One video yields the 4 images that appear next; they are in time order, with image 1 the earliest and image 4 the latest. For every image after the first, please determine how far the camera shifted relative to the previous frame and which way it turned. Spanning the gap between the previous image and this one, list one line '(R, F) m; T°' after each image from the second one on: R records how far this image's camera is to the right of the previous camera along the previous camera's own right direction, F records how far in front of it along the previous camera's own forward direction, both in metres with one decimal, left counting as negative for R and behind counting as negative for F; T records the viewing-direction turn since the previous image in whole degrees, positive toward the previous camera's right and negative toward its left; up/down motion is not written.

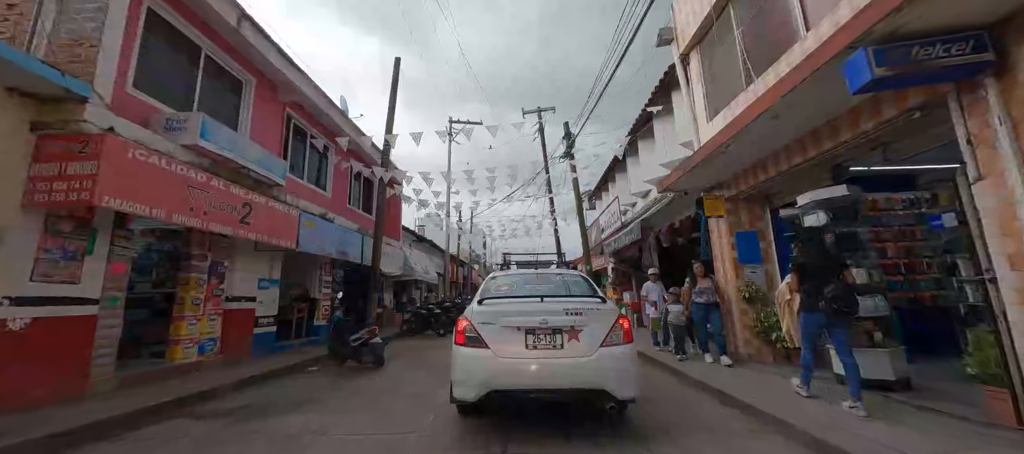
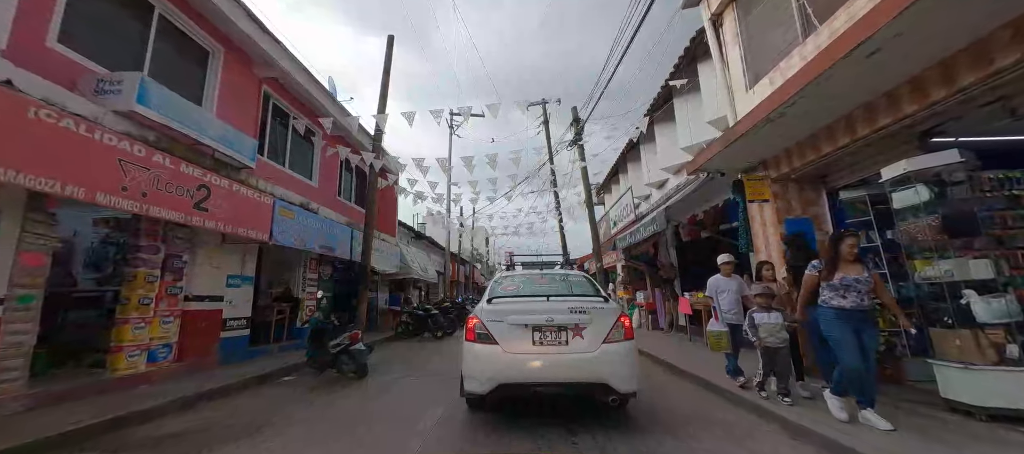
(0.0, +0.9) m; 0°
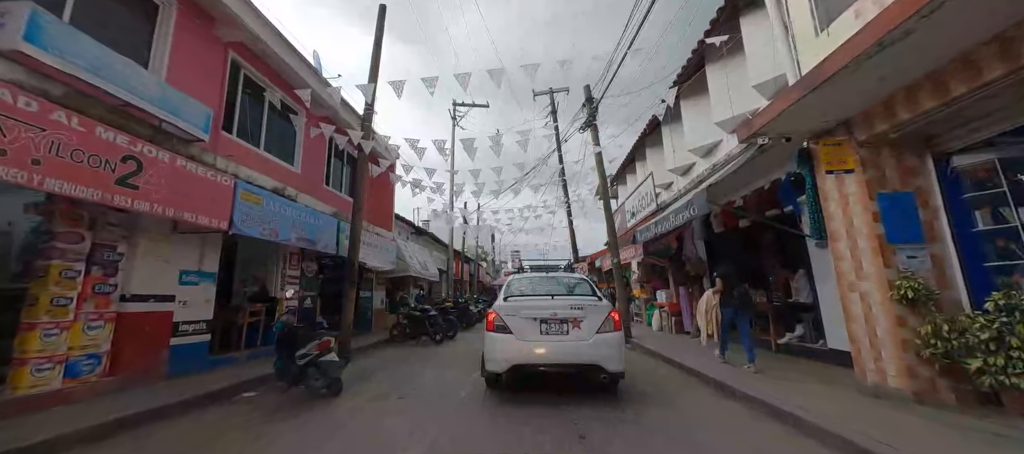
(0.0, +1.1) m; -1°
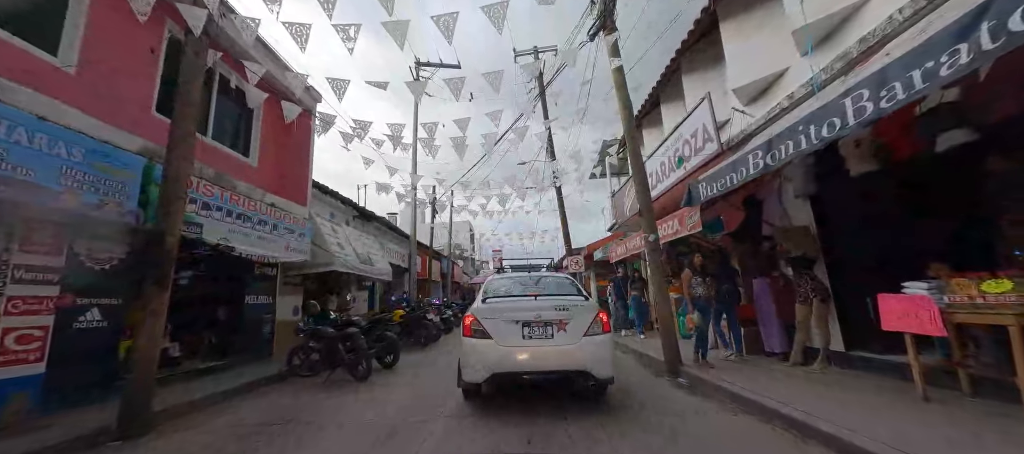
(+0.2, +3.7) m; +3°
